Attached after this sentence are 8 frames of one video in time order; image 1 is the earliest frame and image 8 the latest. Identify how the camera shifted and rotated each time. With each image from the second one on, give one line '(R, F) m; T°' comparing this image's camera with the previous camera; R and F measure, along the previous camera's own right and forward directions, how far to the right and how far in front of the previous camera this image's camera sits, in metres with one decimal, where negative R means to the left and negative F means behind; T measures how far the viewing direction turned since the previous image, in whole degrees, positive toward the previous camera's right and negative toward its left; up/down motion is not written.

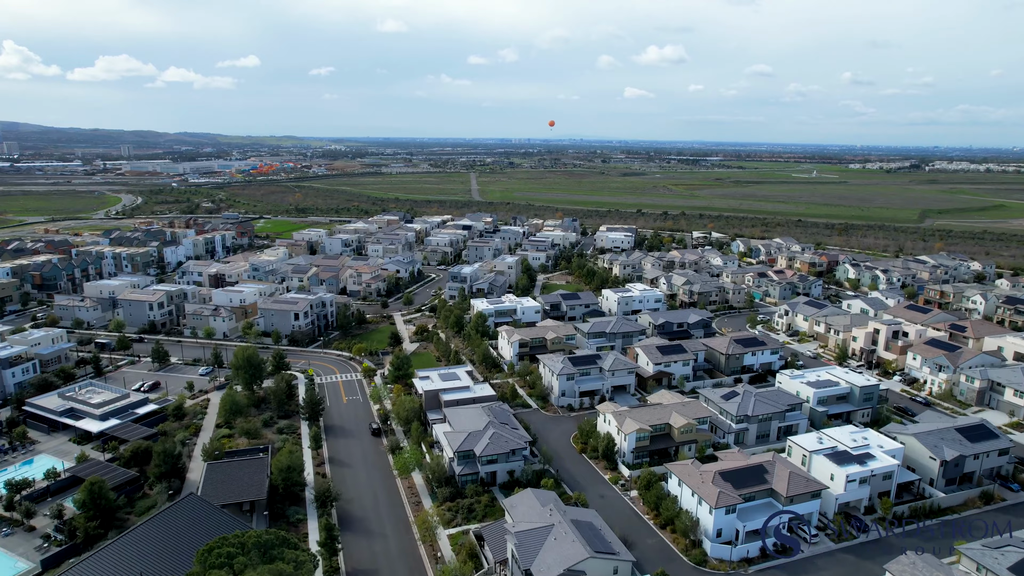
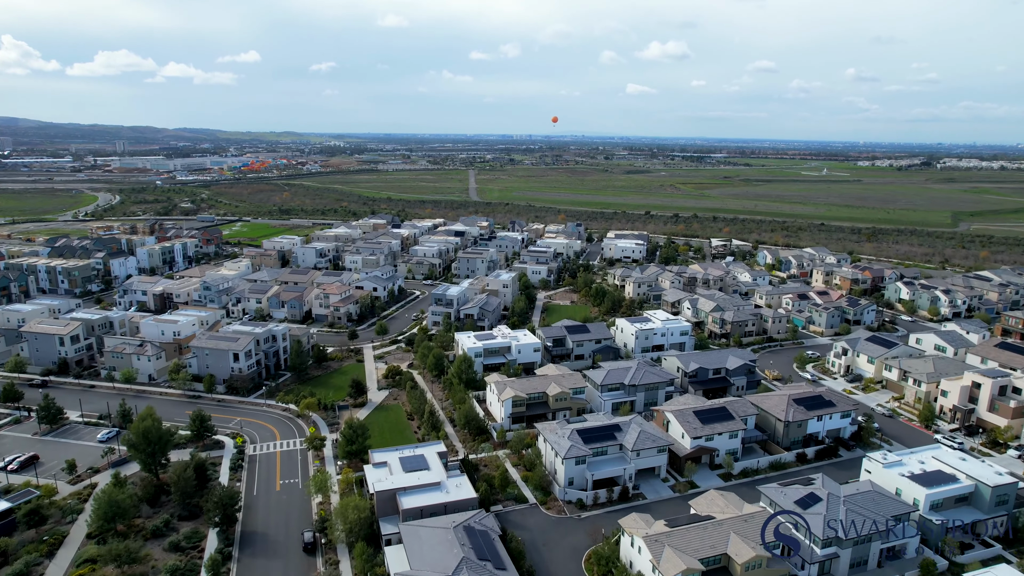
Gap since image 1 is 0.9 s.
(+0.4, +9.0) m; 0°
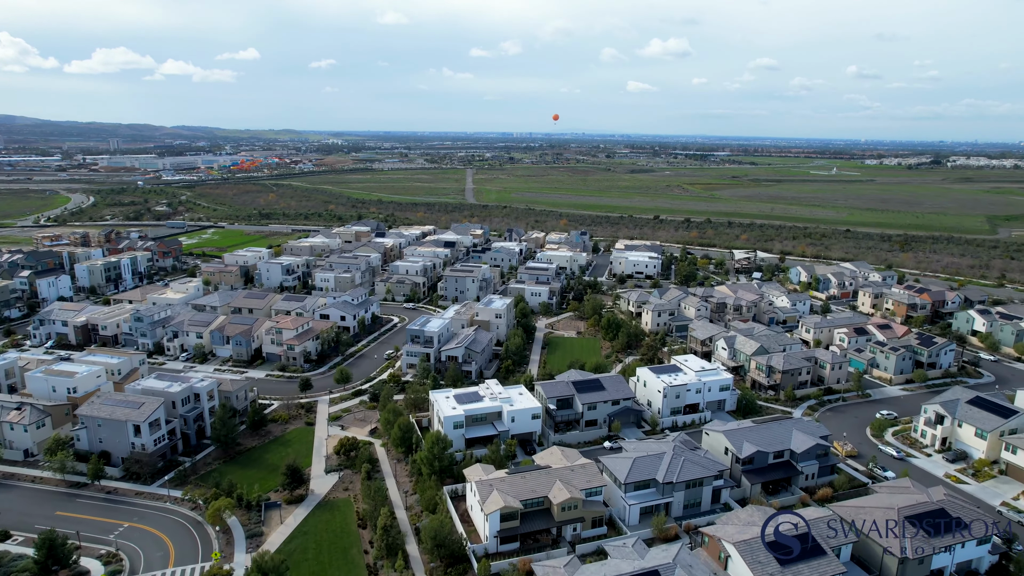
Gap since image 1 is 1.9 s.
(+0.4, +9.0) m; 0°
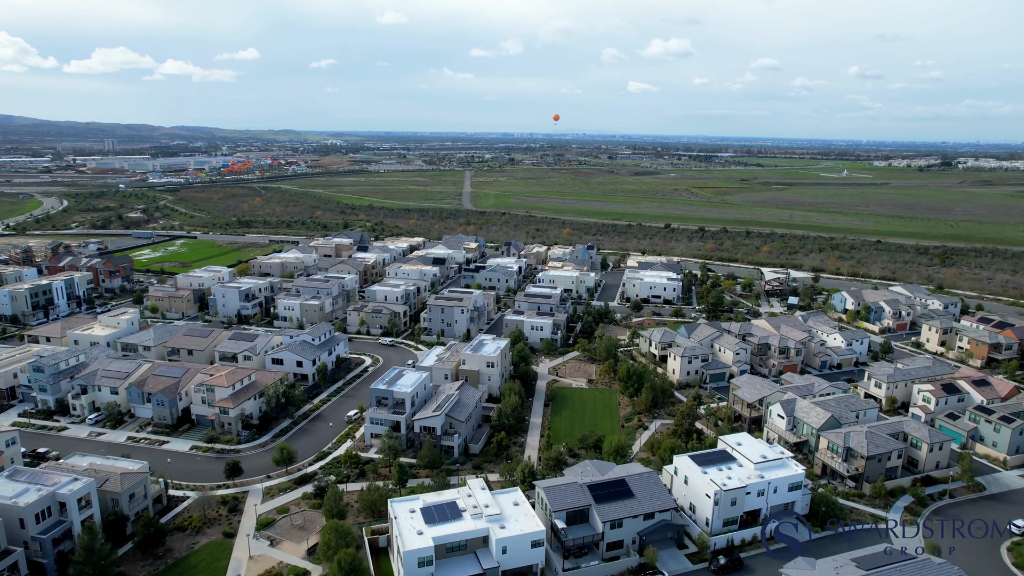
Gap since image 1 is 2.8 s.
(+0.3, +8.7) m; 0°
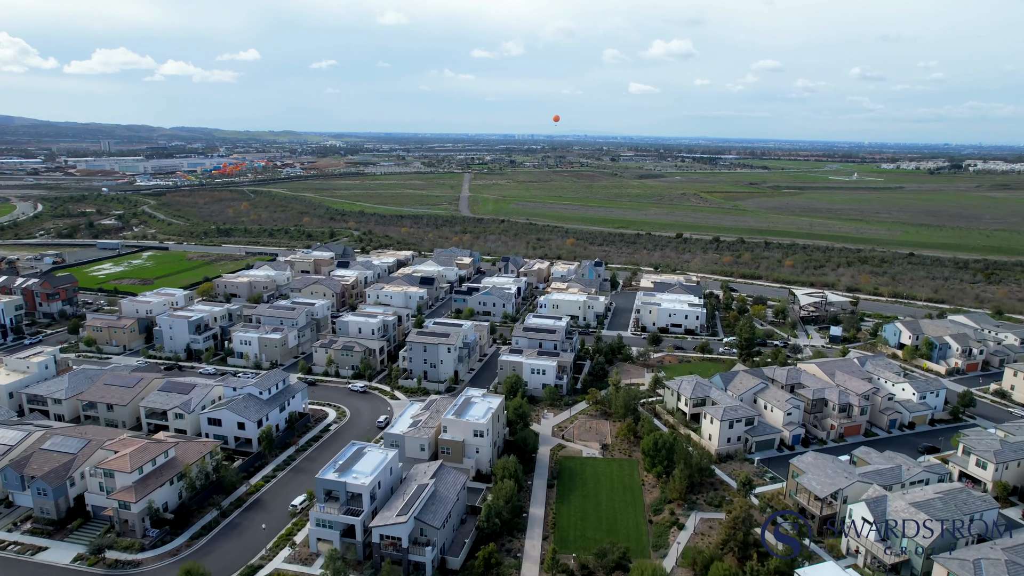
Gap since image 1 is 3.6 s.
(+0.2, +7.7) m; 0°
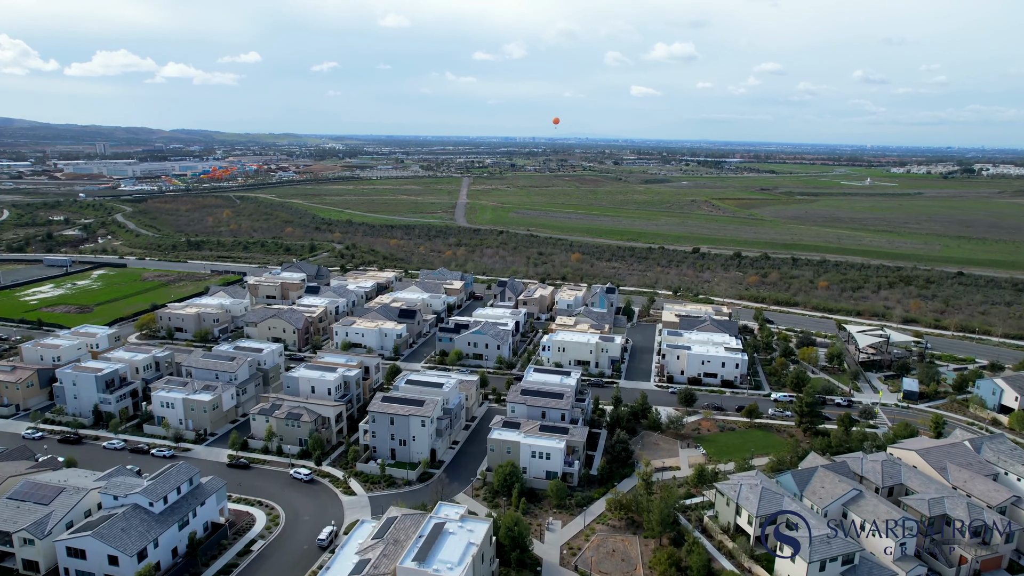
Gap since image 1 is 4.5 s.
(+0.3, +9.3) m; 0°
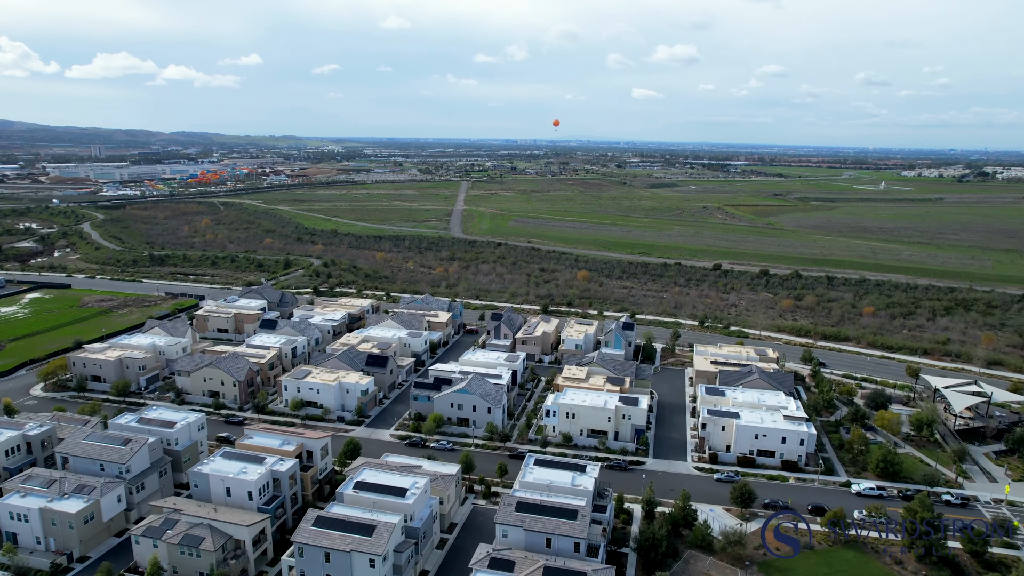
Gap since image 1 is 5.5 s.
(+0.3, +9.5) m; 0°
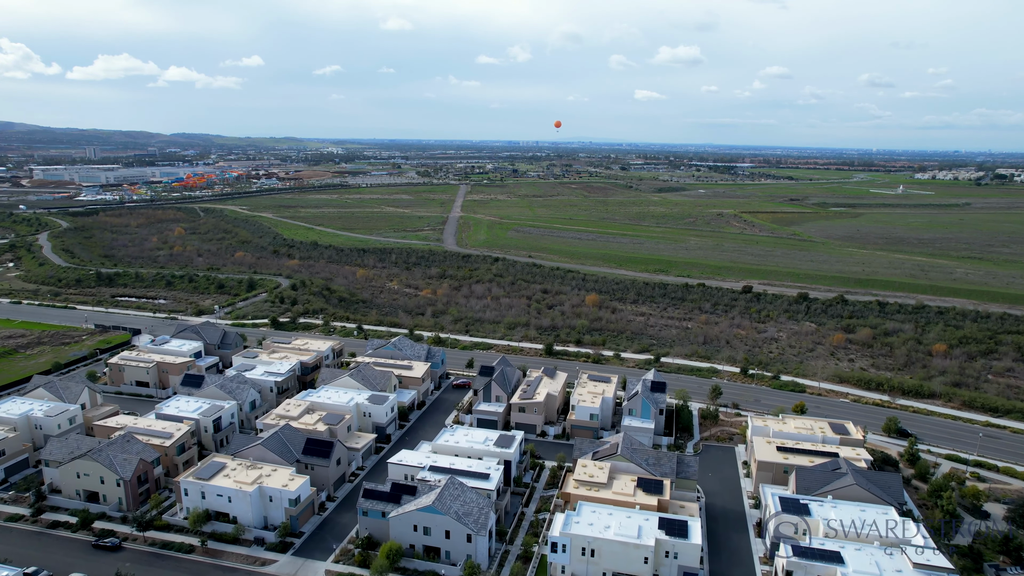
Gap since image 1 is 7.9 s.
(+0.4, +10.6) m; 0°
